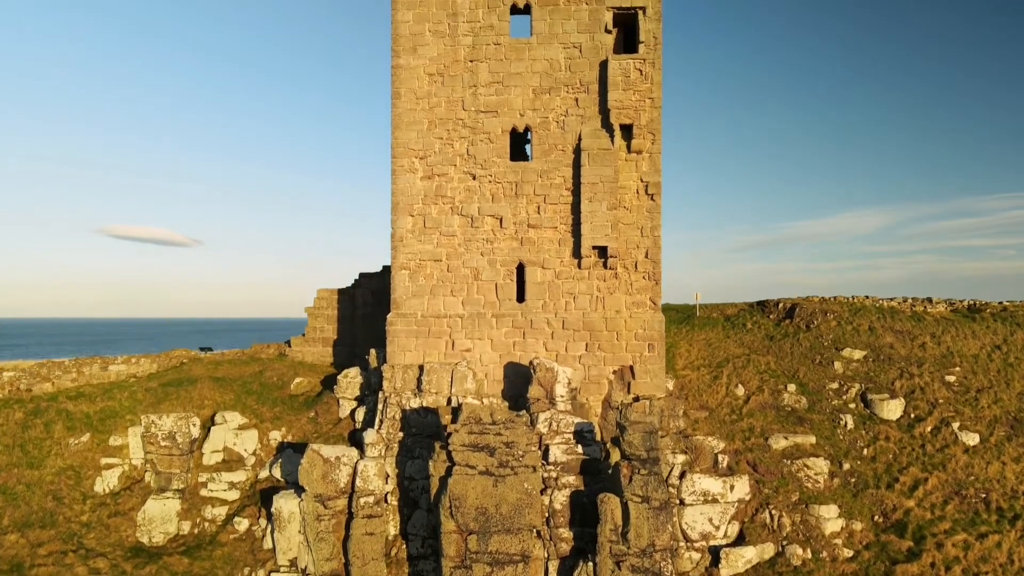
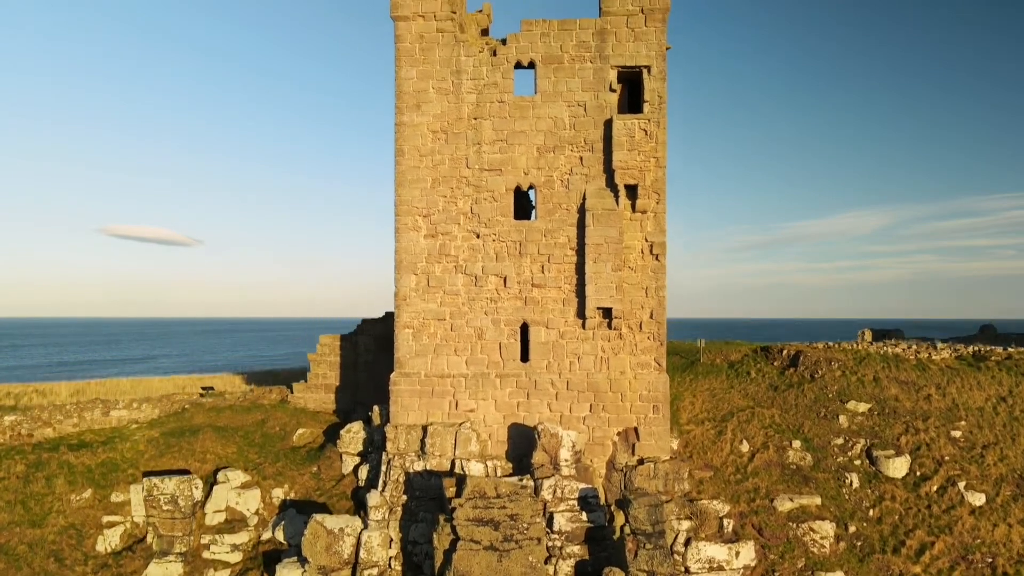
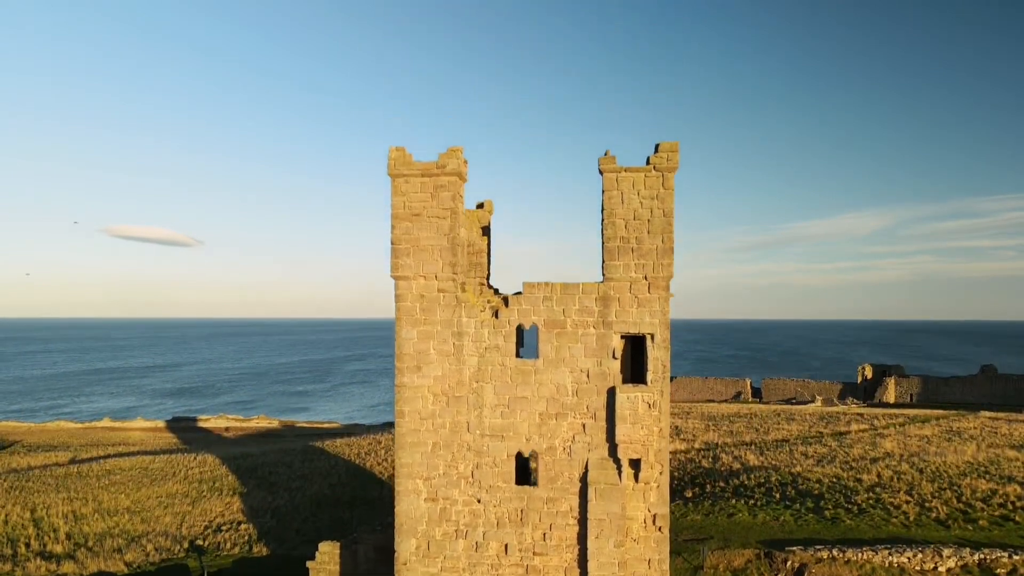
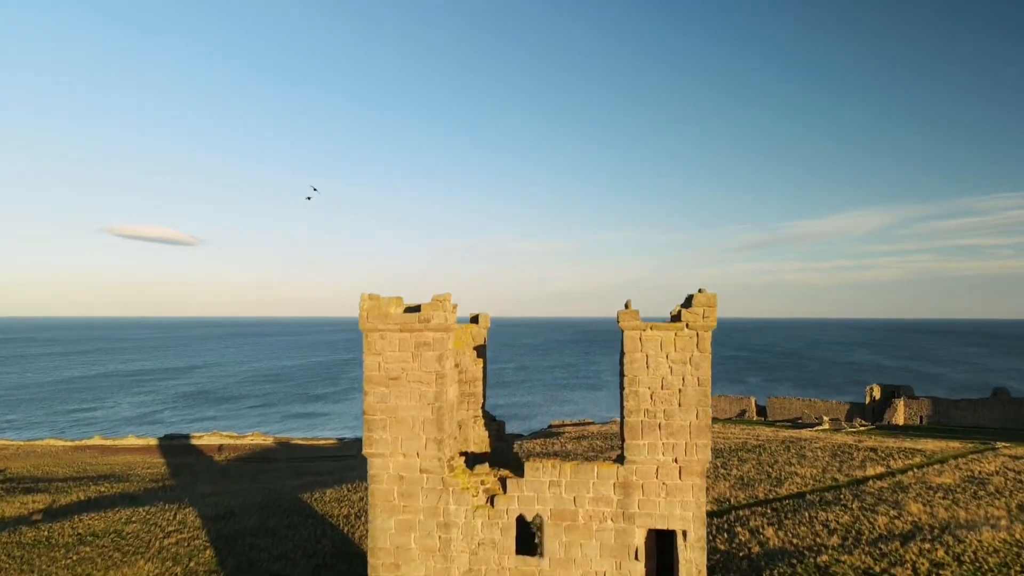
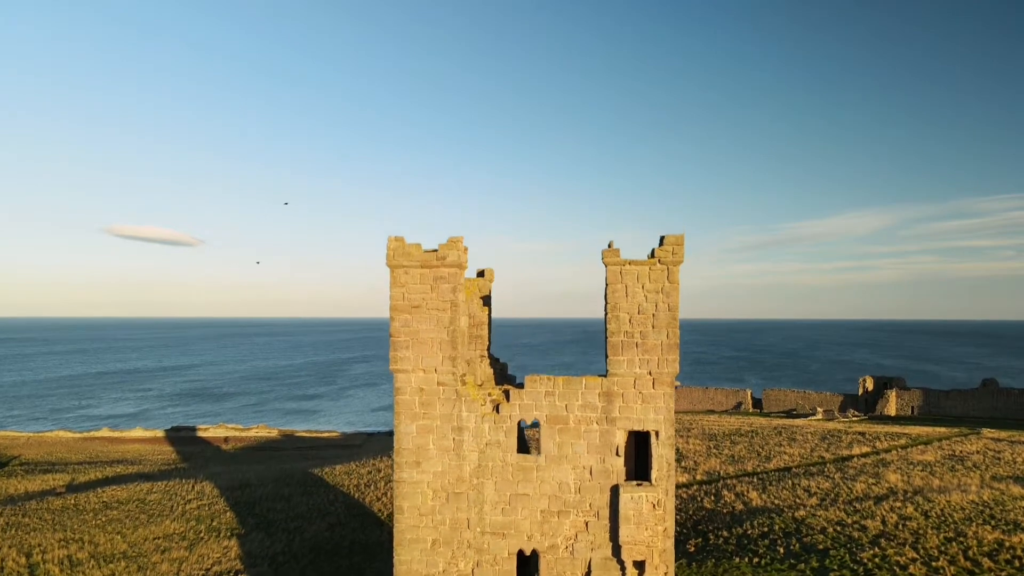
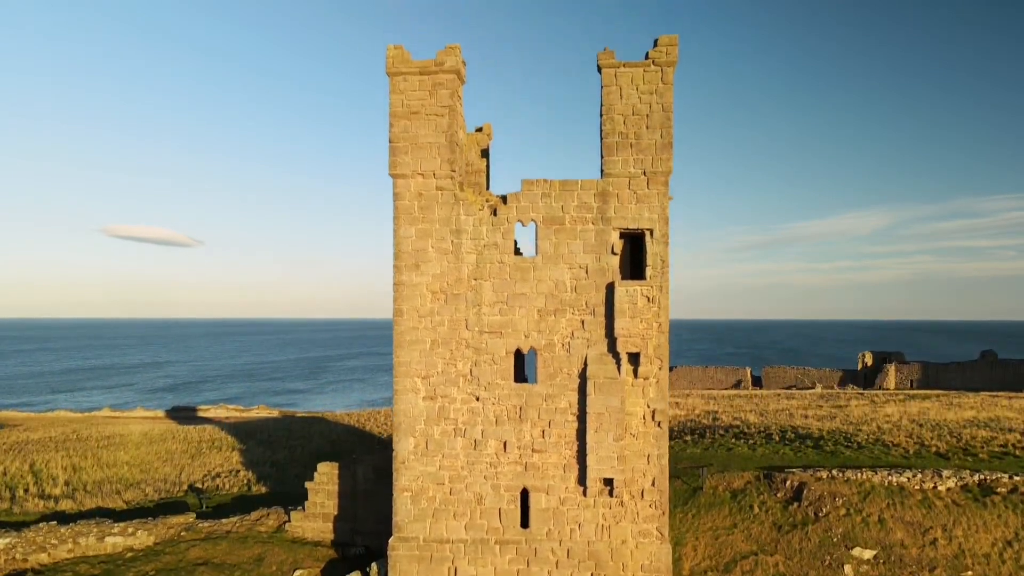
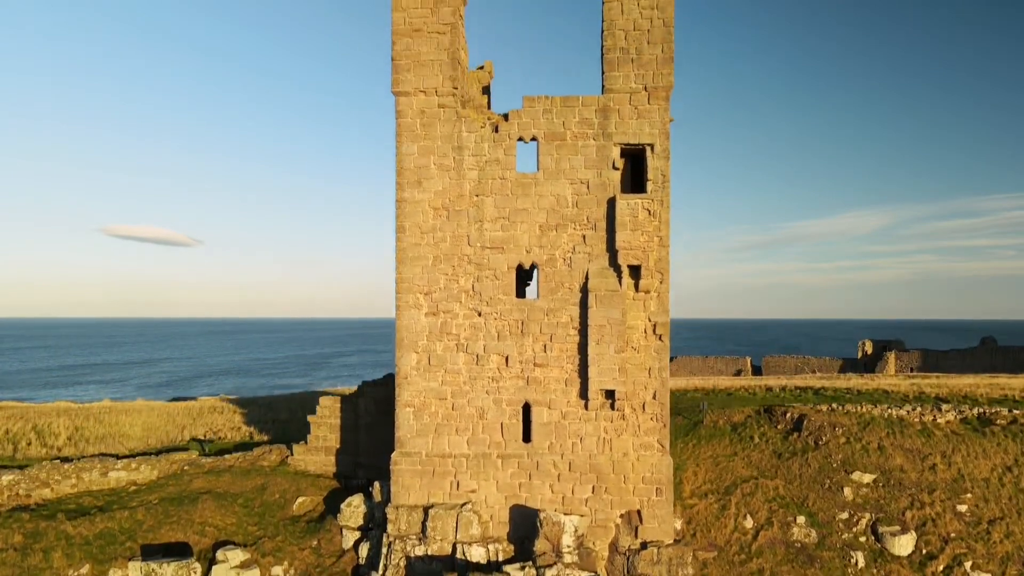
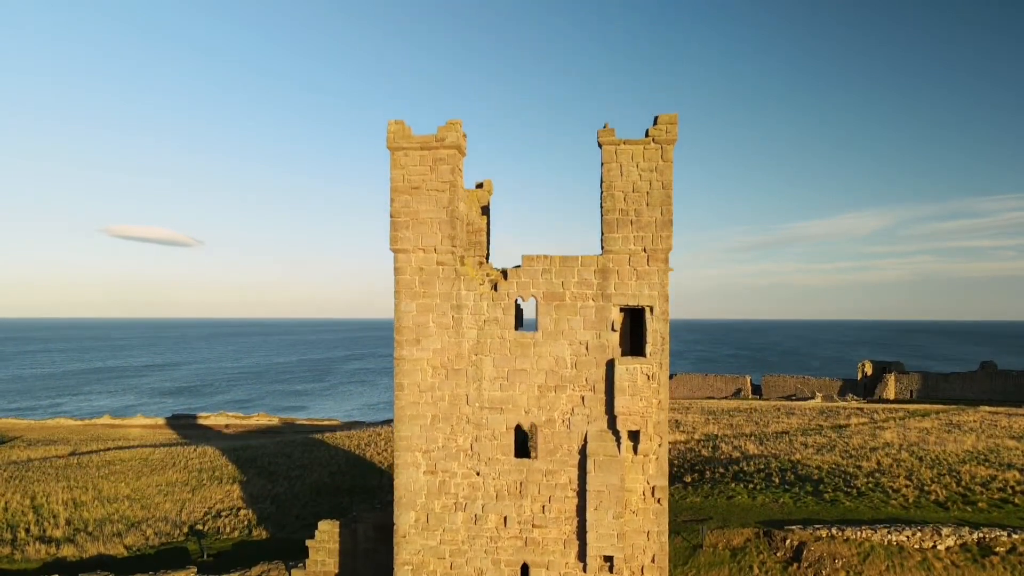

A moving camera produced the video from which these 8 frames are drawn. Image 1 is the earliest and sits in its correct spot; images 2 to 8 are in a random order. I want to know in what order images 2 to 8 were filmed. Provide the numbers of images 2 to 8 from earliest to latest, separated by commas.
2, 7, 6, 8, 3, 5, 4
